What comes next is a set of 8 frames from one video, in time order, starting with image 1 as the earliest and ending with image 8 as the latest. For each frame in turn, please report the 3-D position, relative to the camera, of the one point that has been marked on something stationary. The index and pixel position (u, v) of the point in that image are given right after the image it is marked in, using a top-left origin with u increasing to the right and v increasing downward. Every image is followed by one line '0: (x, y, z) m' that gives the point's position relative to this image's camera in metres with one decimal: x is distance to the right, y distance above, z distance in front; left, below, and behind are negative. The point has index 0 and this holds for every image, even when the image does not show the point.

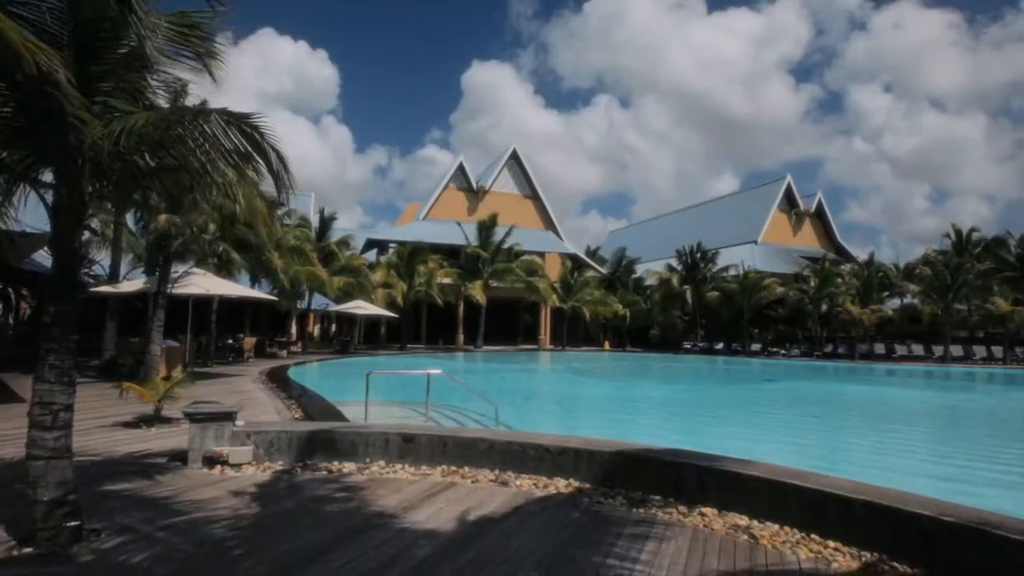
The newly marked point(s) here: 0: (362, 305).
0: (-4.6, -0.6, +19.9) m
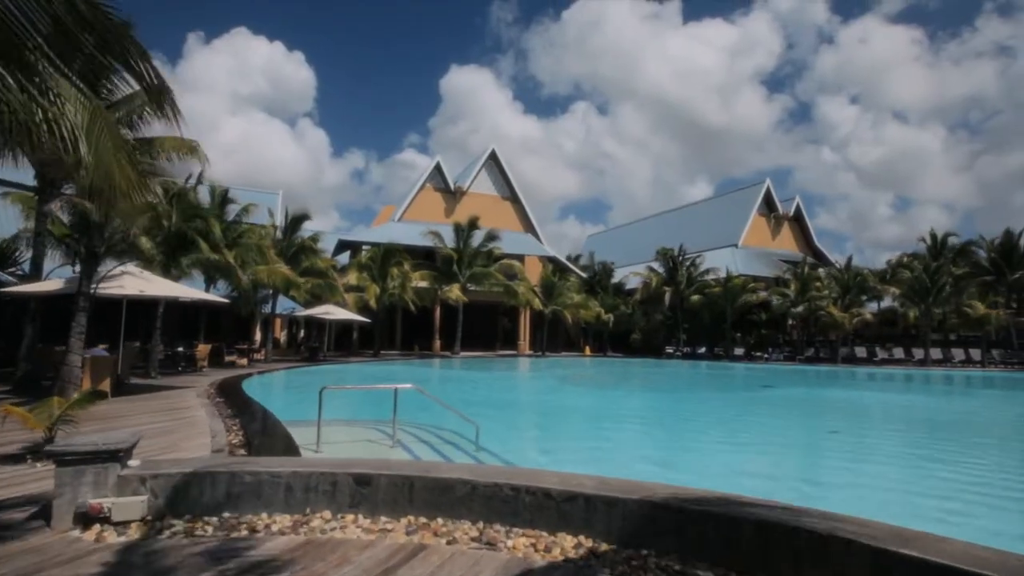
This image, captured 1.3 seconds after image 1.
0: (-5.2, -0.7, +18.9) m
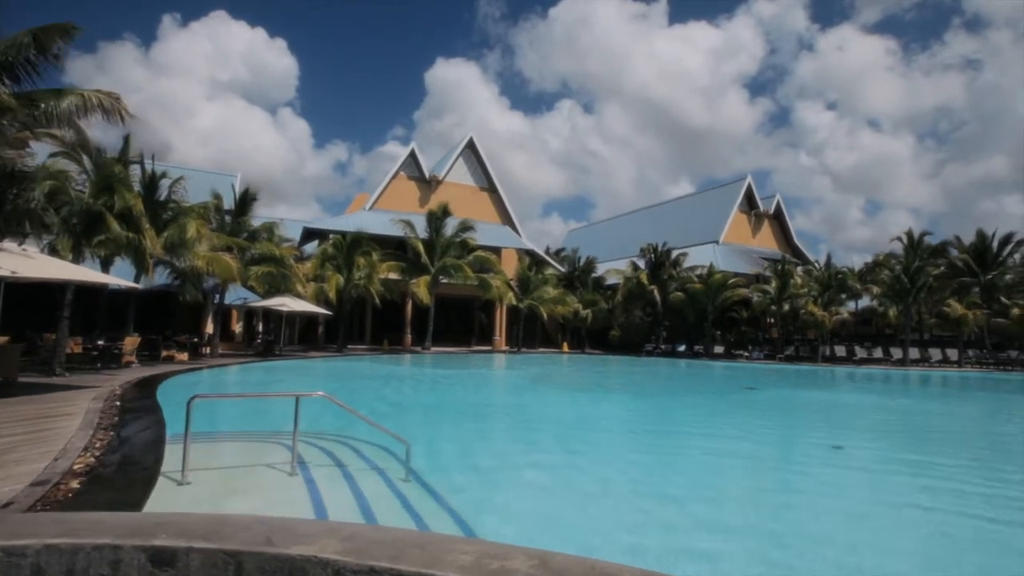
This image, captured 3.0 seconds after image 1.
0: (-6.0, -0.4, +17.8) m
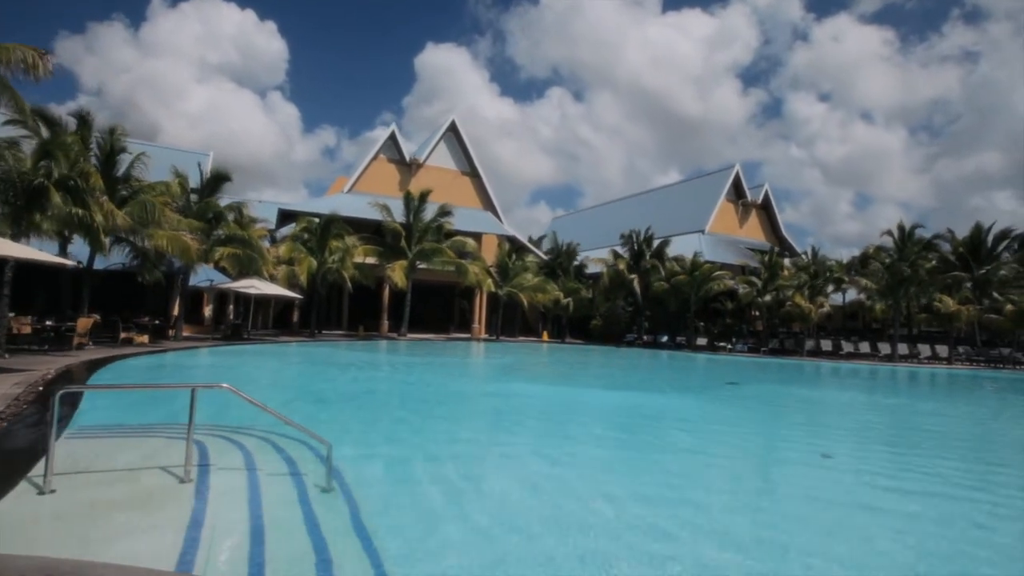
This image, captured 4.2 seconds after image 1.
0: (-6.6, 0.0, +17.3) m
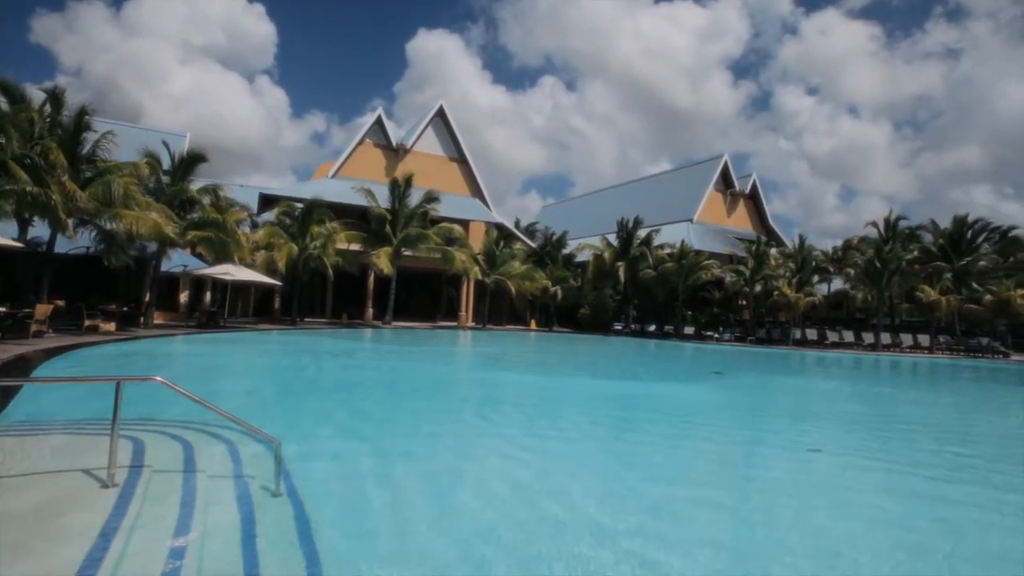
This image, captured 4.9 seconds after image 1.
0: (-6.9, +0.4, +16.7) m
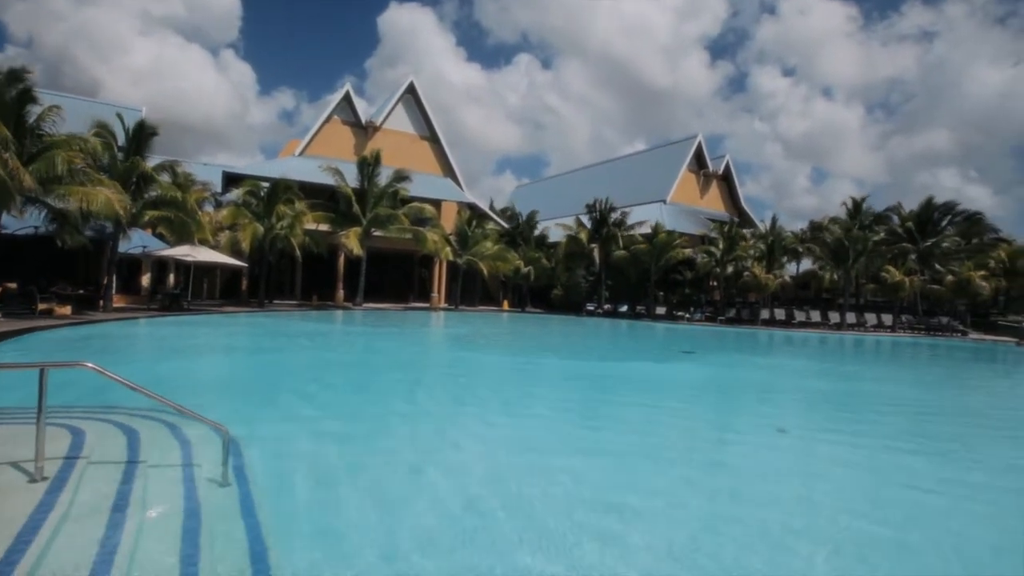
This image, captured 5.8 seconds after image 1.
0: (-7.6, +0.8, +16.3) m
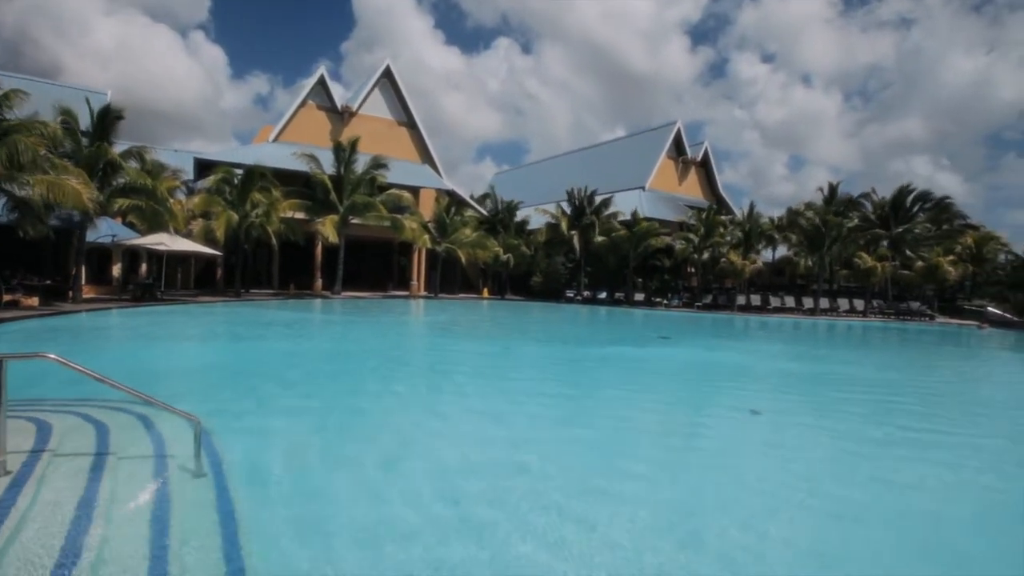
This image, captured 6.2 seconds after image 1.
0: (-8.1, +1.1, +15.9) m
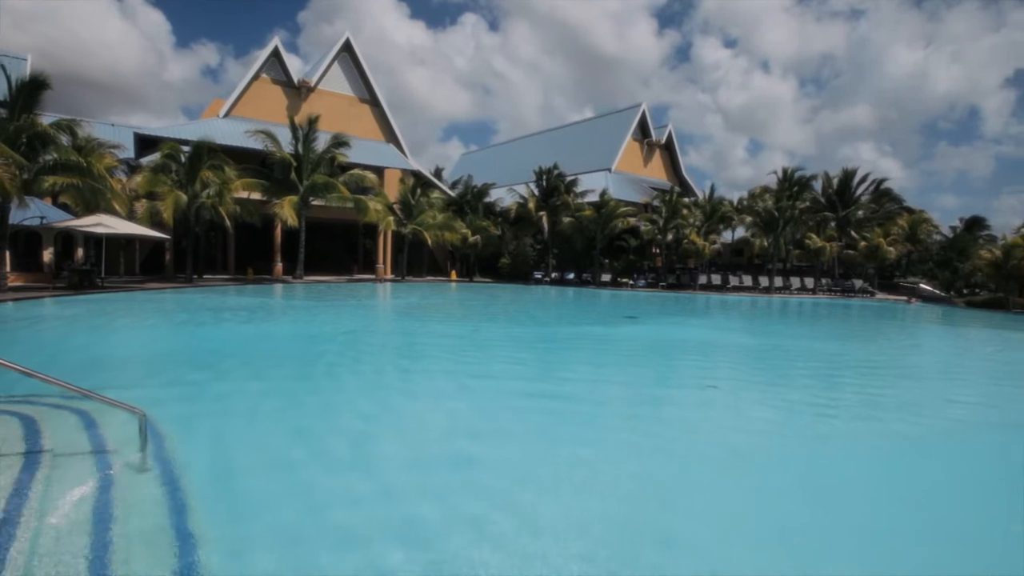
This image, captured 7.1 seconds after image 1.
0: (-8.7, +1.4, +14.6) m
